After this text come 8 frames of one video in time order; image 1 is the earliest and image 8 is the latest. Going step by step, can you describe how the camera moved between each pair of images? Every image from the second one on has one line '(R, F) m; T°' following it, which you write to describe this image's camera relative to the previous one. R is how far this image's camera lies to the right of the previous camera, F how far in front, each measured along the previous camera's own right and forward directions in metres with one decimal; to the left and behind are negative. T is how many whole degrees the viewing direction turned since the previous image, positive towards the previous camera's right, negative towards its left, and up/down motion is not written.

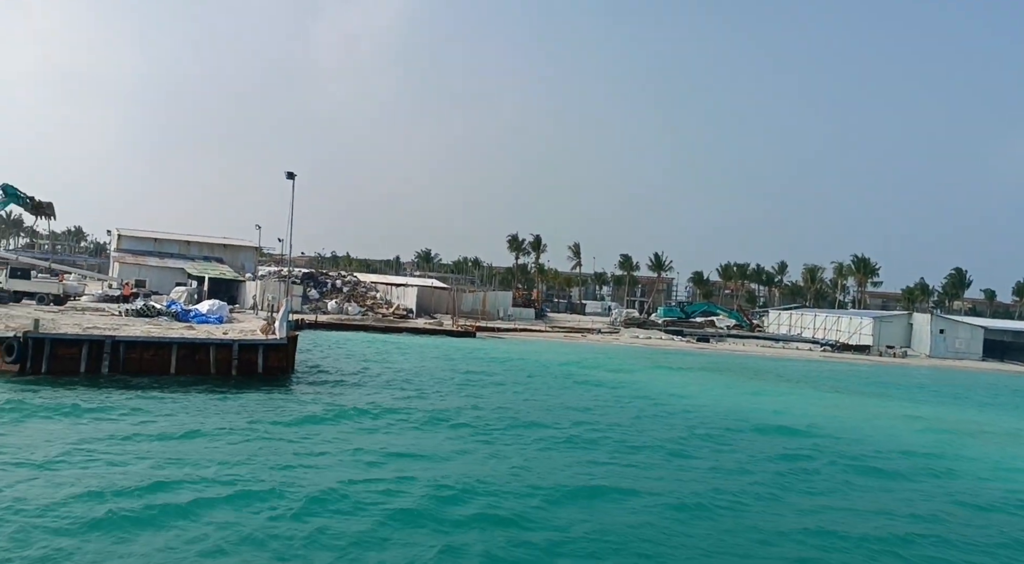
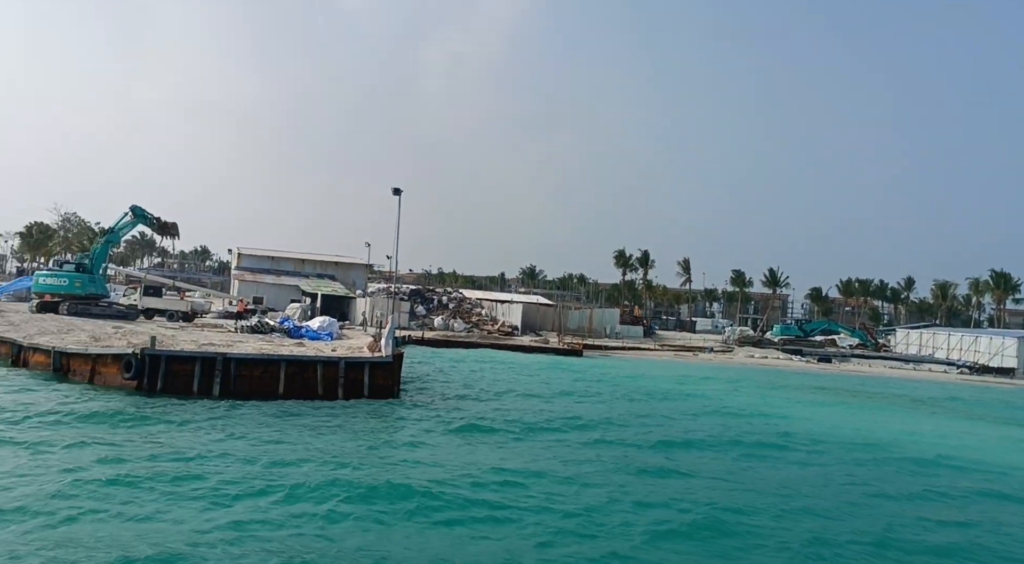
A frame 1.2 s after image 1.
(-0.1, +1.2) m; -8°
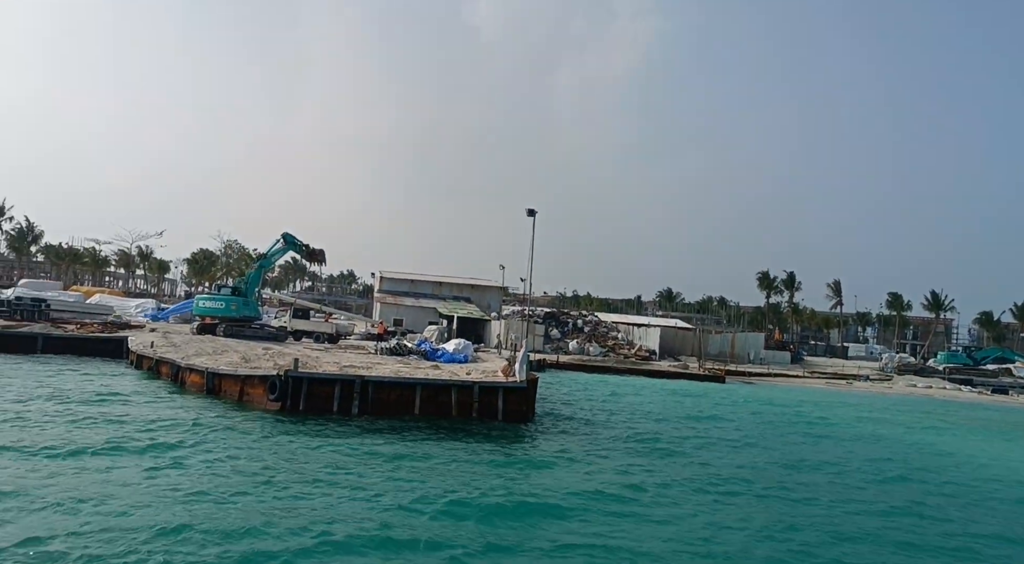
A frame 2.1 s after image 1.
(-0.1, +0.9) m; -10°
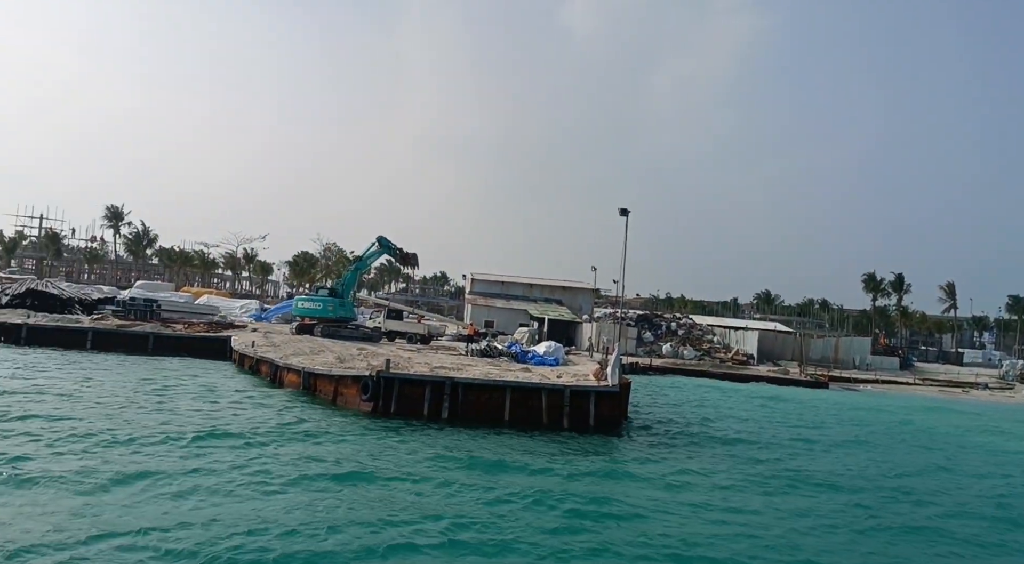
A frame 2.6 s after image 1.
(0.0, +0.4) m; -7°
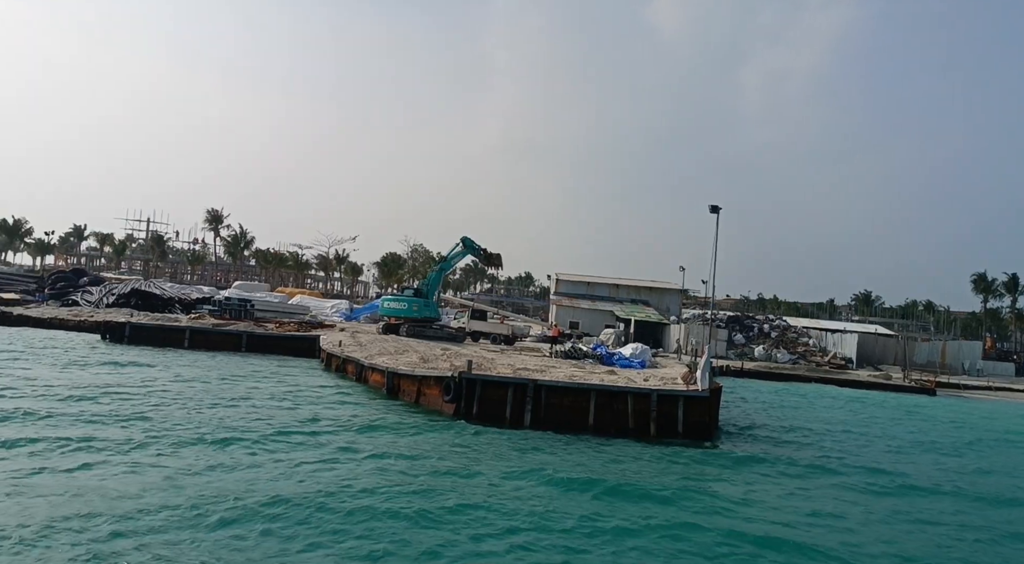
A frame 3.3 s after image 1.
(0.0, +0.5) m; -7°
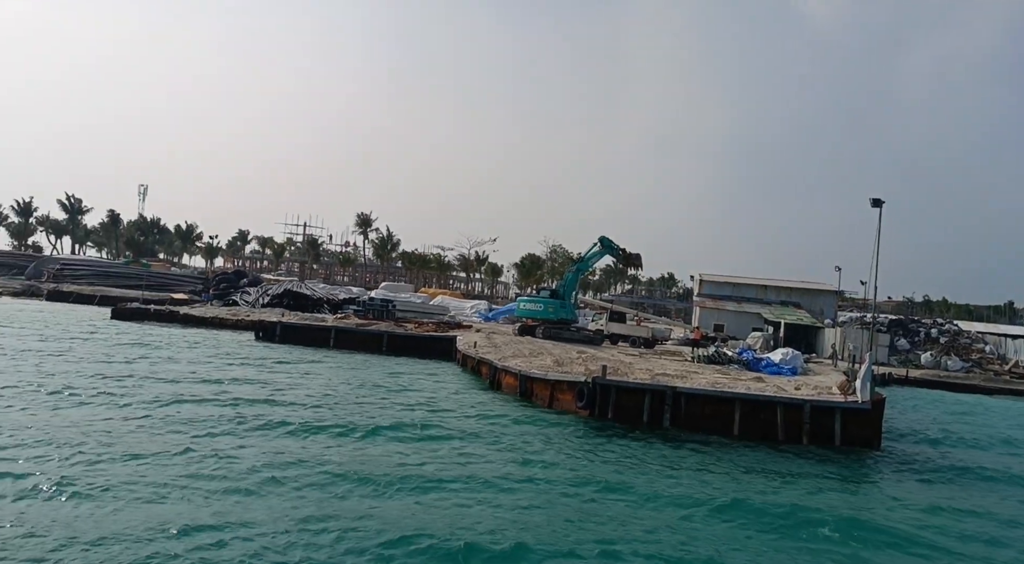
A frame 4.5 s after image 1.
(+0.1, +0.6) m; -11°
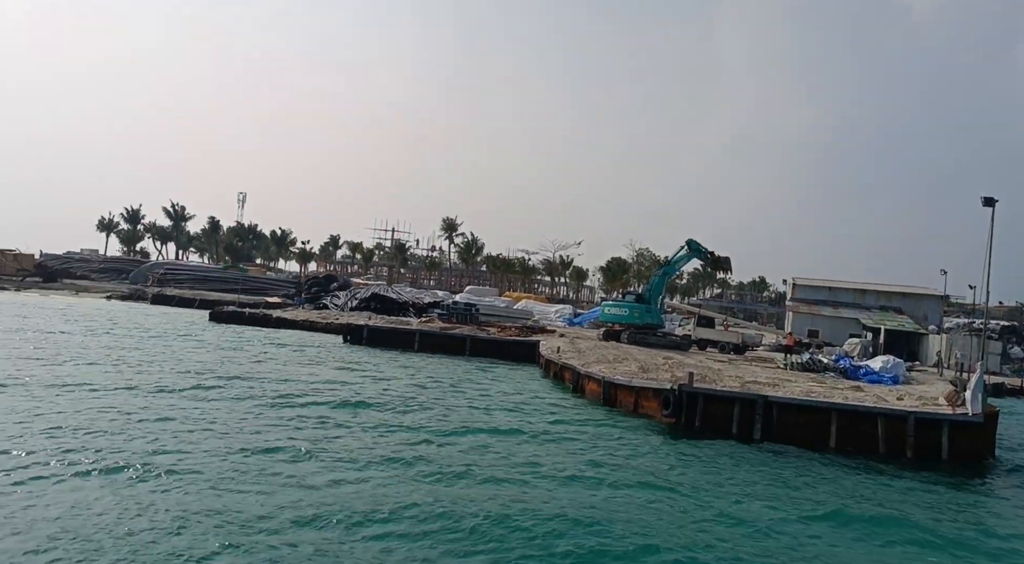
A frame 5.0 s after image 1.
(0.0, +0.2) m; -6°
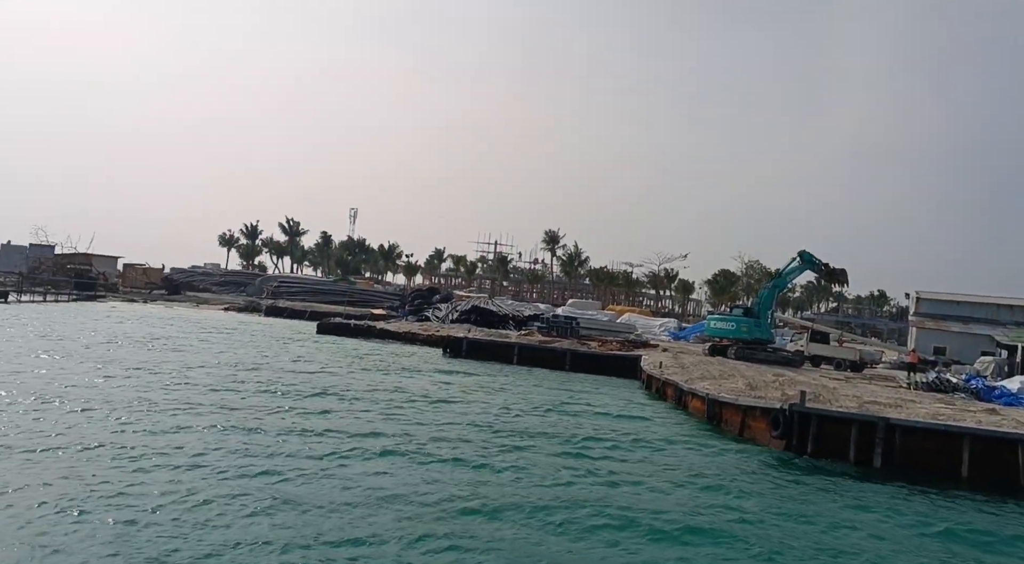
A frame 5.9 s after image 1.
(+0.1, +0.2) m; -8°
